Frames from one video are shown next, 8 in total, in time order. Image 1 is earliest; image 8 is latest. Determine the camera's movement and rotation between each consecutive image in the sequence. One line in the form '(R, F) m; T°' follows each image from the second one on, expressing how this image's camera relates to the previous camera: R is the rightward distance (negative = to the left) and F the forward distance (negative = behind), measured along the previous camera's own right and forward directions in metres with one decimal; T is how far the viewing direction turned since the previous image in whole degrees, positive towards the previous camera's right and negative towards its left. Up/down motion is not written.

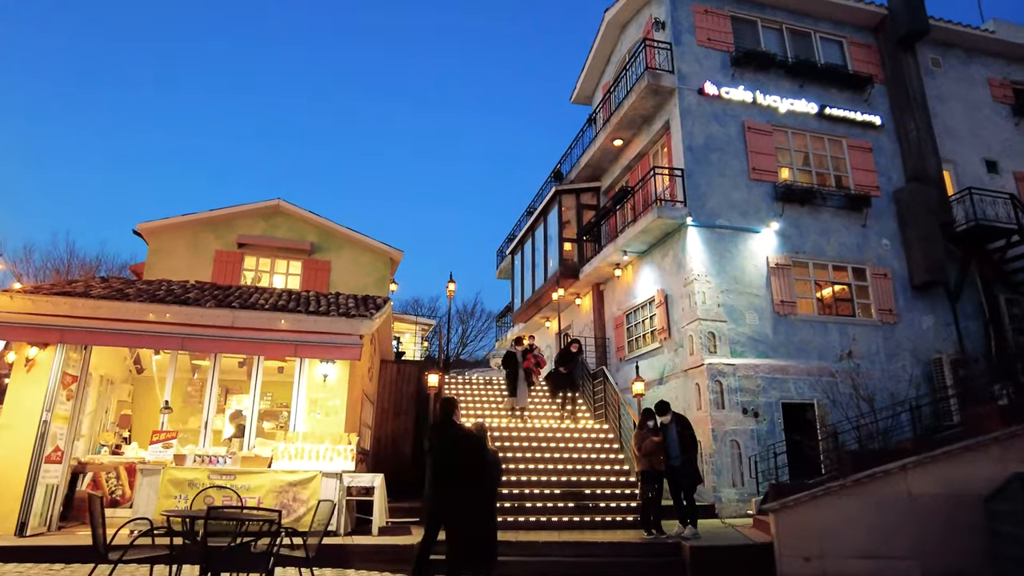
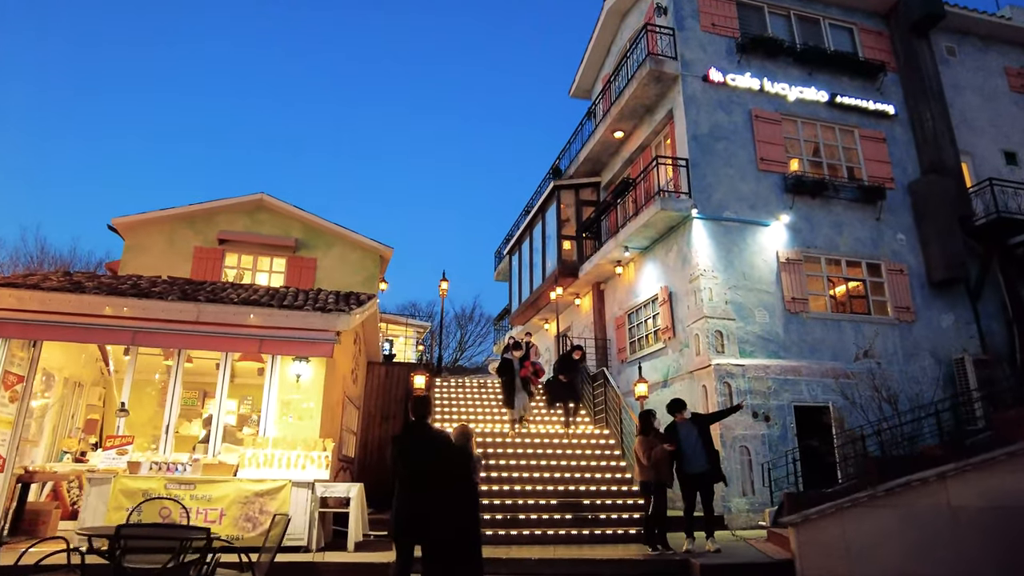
(+0.1, +0.7) m; 0°
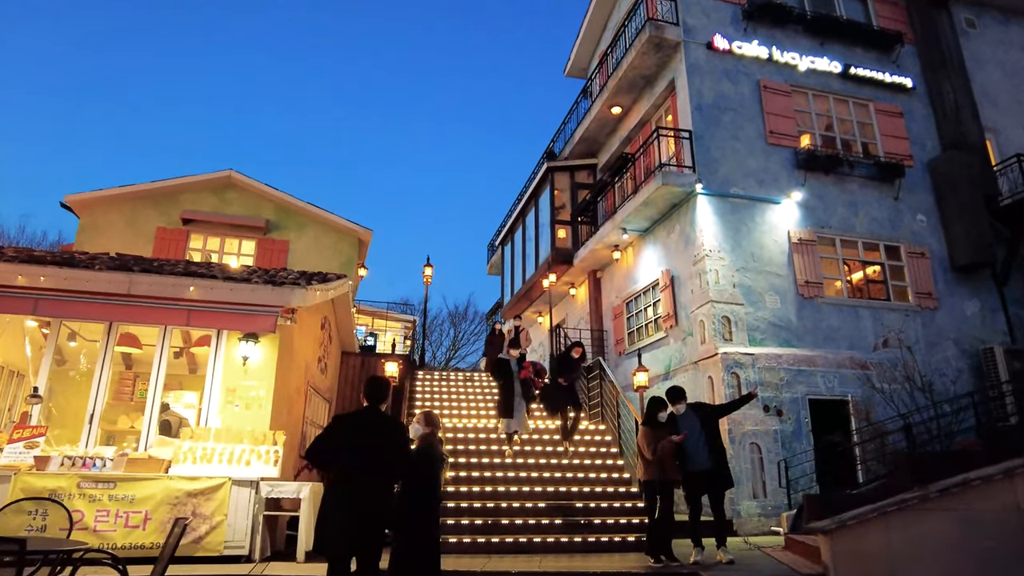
(+0.2, +1.0) m; 0°
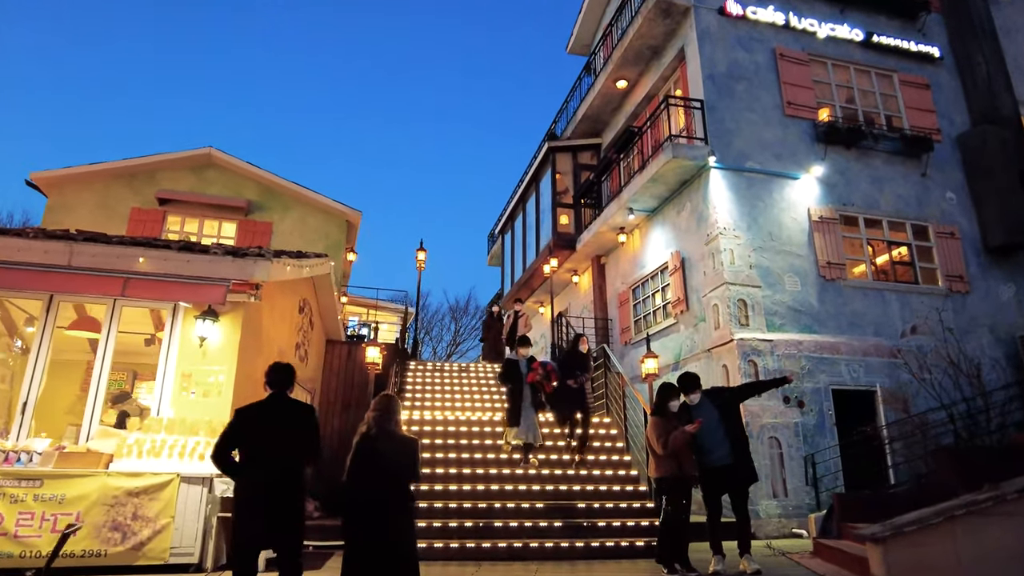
(+0.1, +0.8) m; 0°
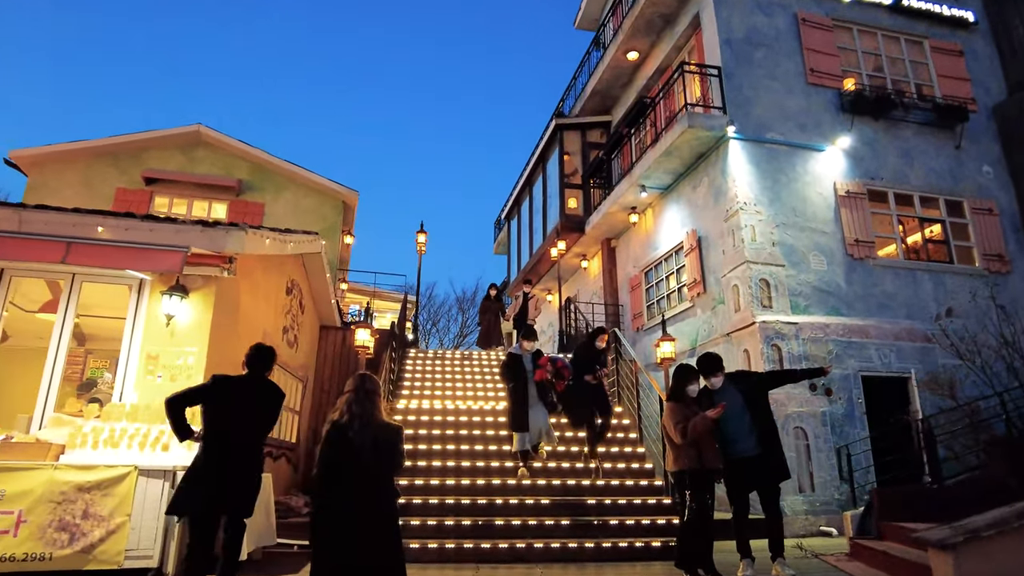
(+0.1, +0.6) m; -1°
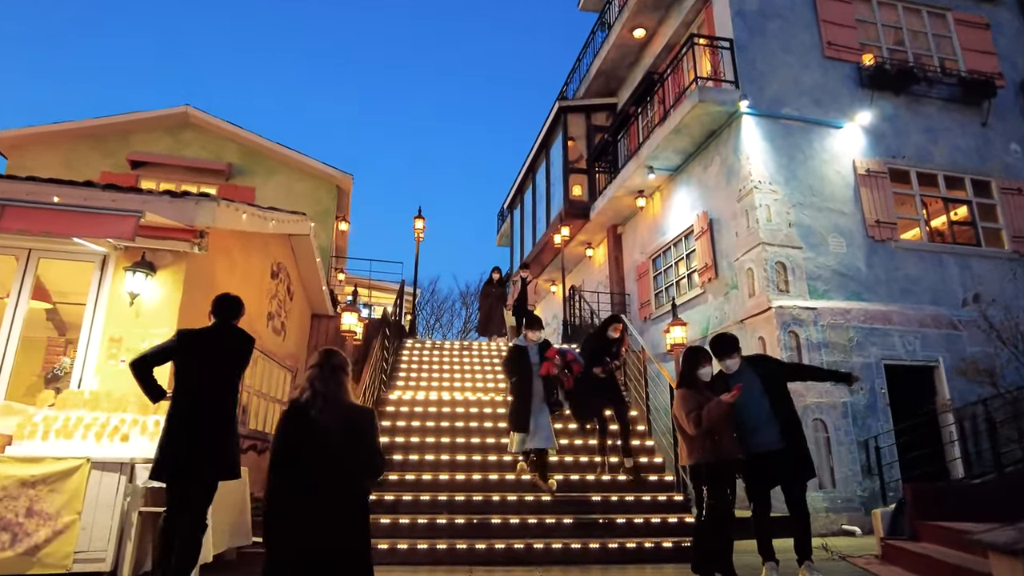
(+0.1, +0.5) m; -1°
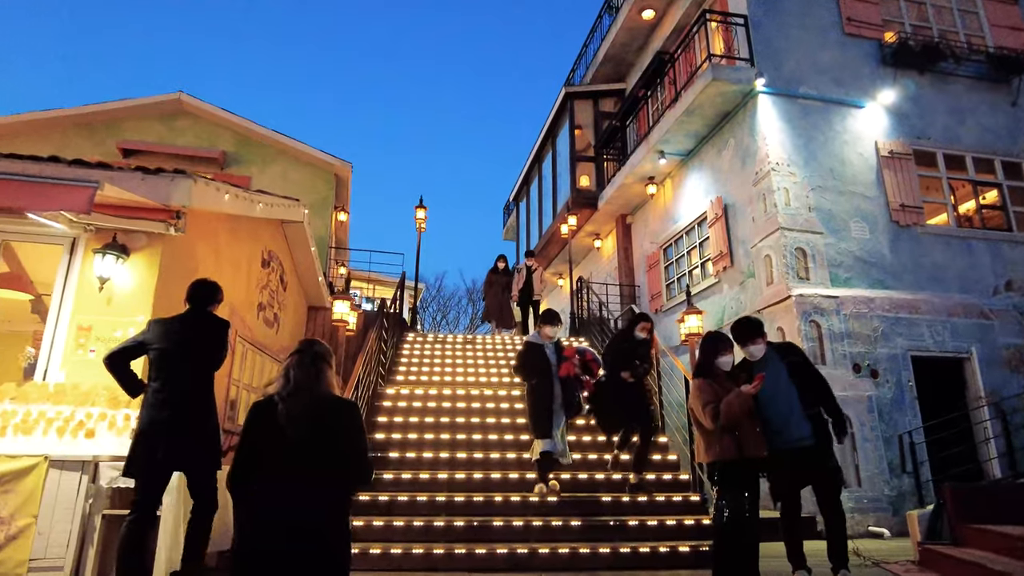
(+0.1, +0.4) m; -1°
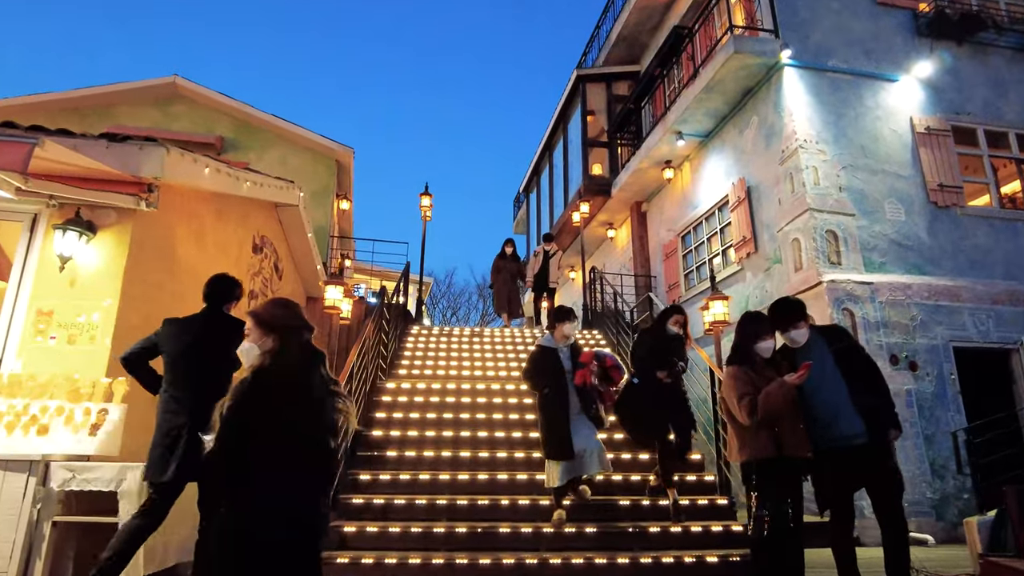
(0.0, +0.5) m; -1°
